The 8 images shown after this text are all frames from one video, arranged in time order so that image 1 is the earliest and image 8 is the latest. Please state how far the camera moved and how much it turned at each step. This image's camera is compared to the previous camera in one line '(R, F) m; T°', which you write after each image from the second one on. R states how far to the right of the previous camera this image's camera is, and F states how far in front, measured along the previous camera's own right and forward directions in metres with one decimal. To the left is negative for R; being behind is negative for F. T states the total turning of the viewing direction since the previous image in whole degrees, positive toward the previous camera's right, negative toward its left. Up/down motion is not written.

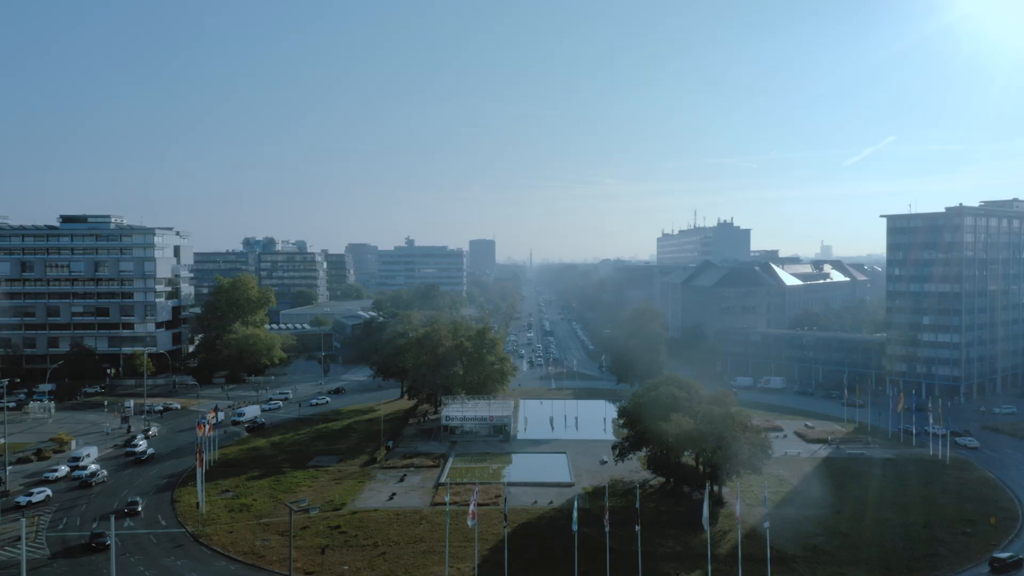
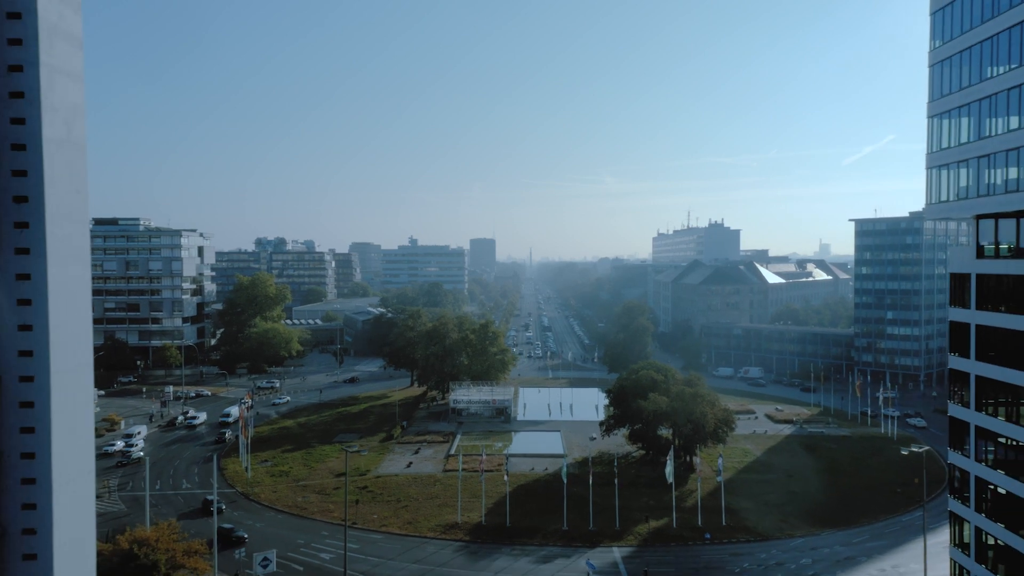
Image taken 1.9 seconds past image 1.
(0.0, -9.9) m; 0°
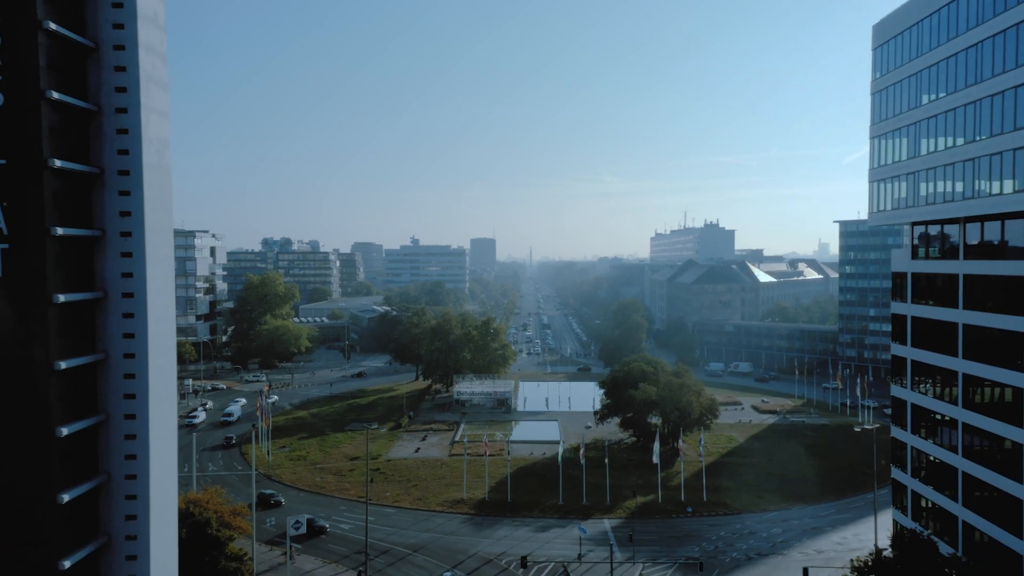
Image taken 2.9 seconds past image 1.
(0.0, -5.6) m; 0°
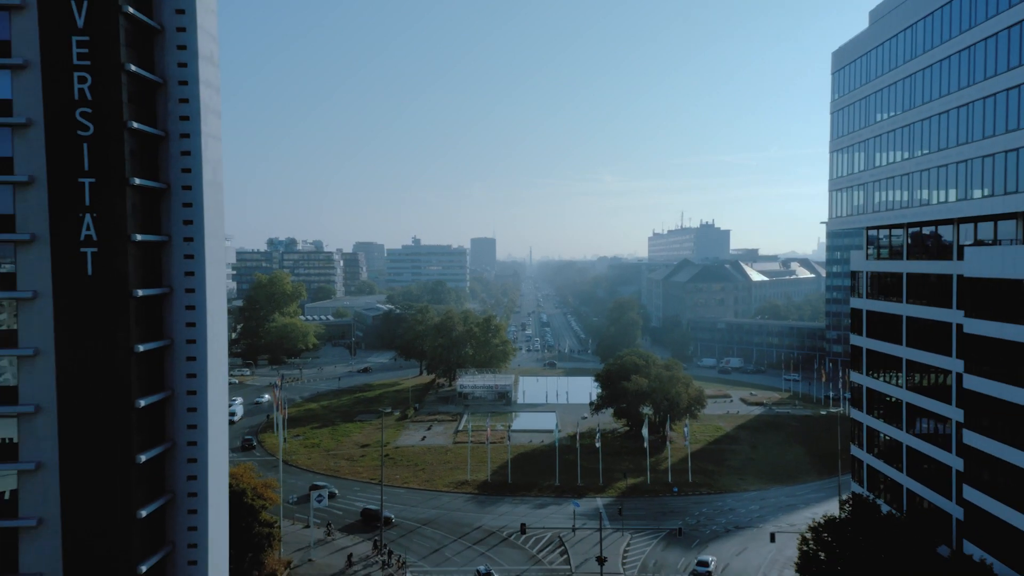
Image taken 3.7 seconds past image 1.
(0.0, -5.1) m; 0°
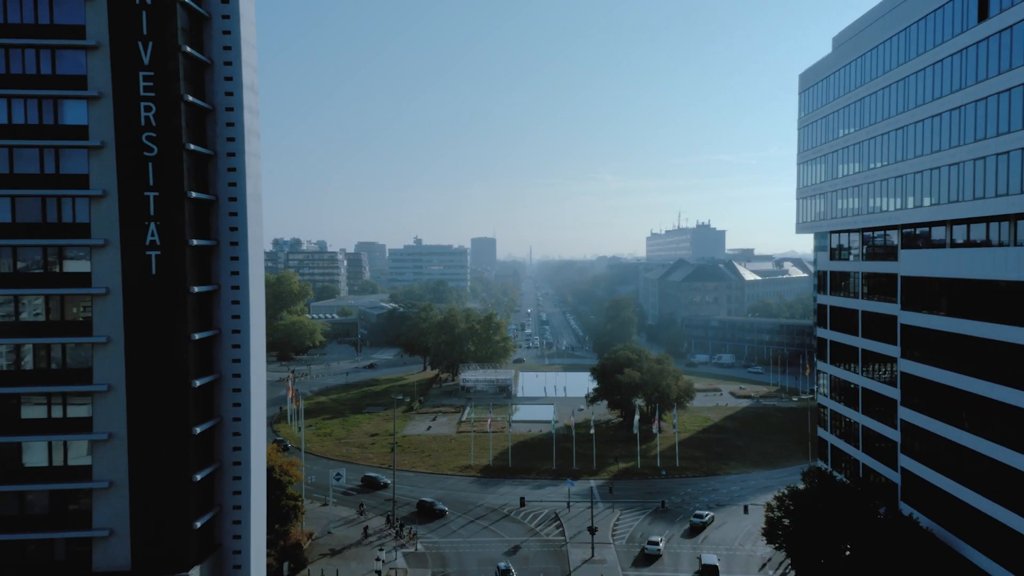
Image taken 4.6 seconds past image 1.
(0.0, -5.2) m; 0°
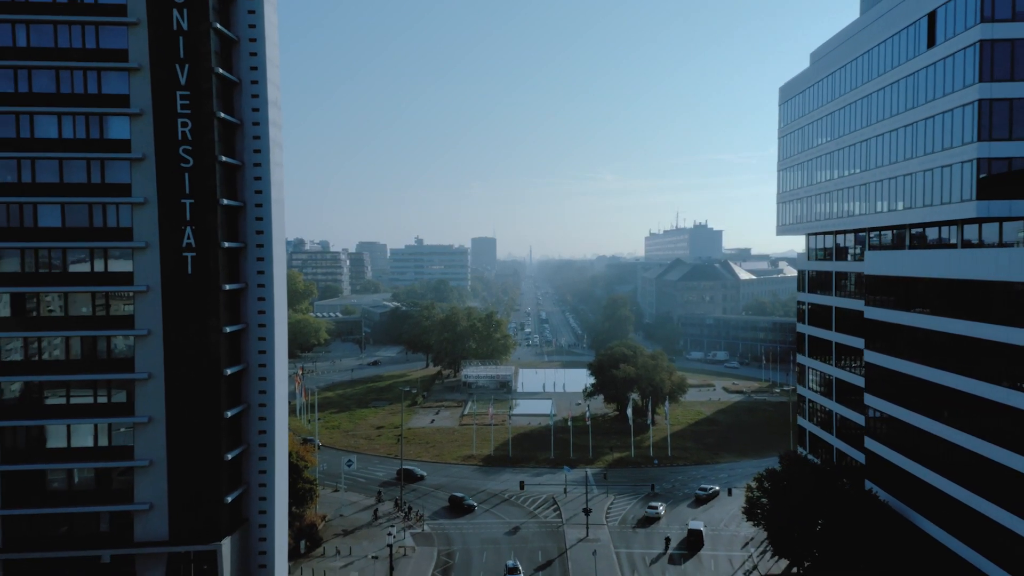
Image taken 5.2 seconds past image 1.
(0.0, -3.8) m; 0°
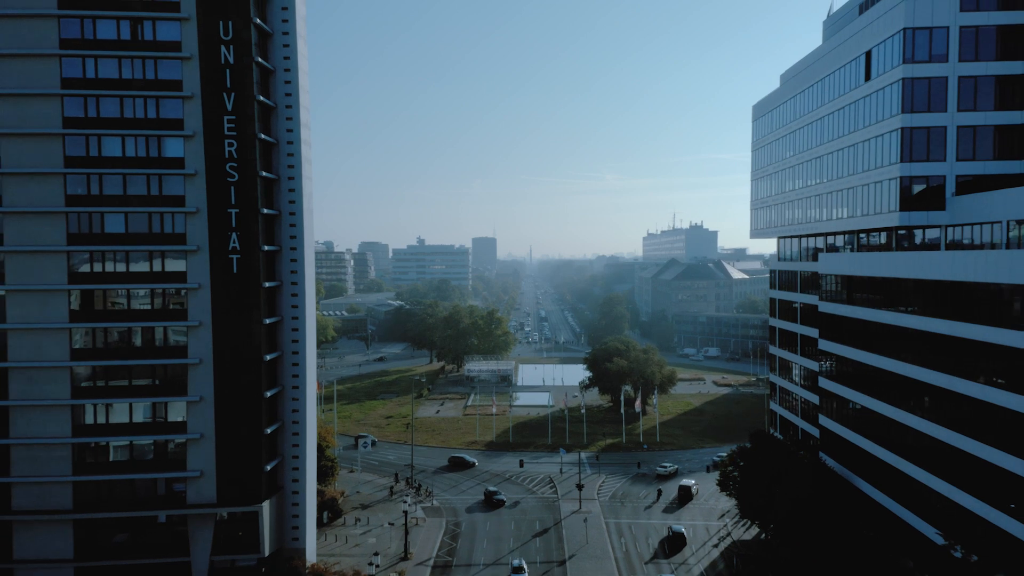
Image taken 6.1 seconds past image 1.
(0.0, -6.1) m; 0°
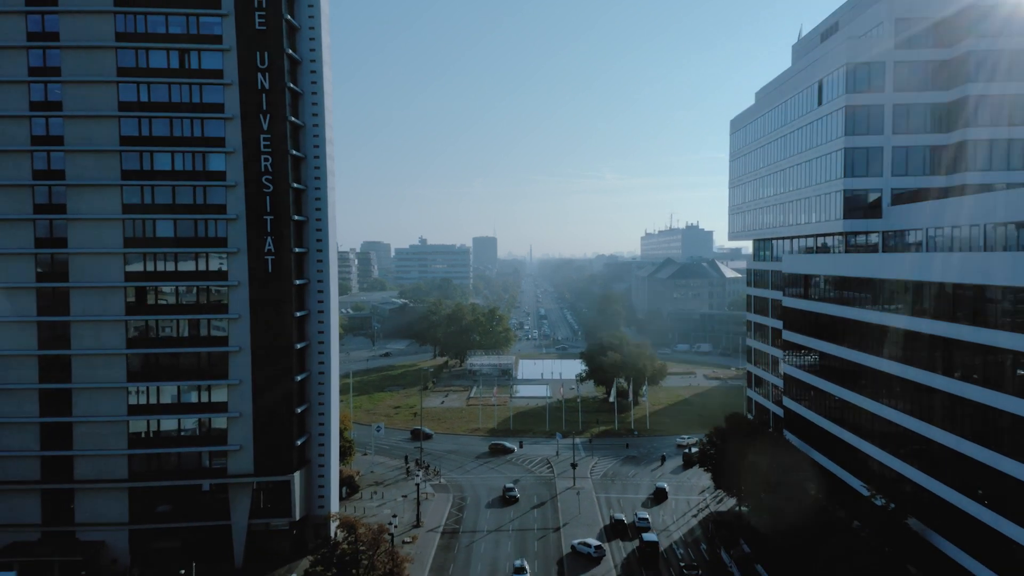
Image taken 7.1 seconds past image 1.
(0.0, -6.3) m; 0°
